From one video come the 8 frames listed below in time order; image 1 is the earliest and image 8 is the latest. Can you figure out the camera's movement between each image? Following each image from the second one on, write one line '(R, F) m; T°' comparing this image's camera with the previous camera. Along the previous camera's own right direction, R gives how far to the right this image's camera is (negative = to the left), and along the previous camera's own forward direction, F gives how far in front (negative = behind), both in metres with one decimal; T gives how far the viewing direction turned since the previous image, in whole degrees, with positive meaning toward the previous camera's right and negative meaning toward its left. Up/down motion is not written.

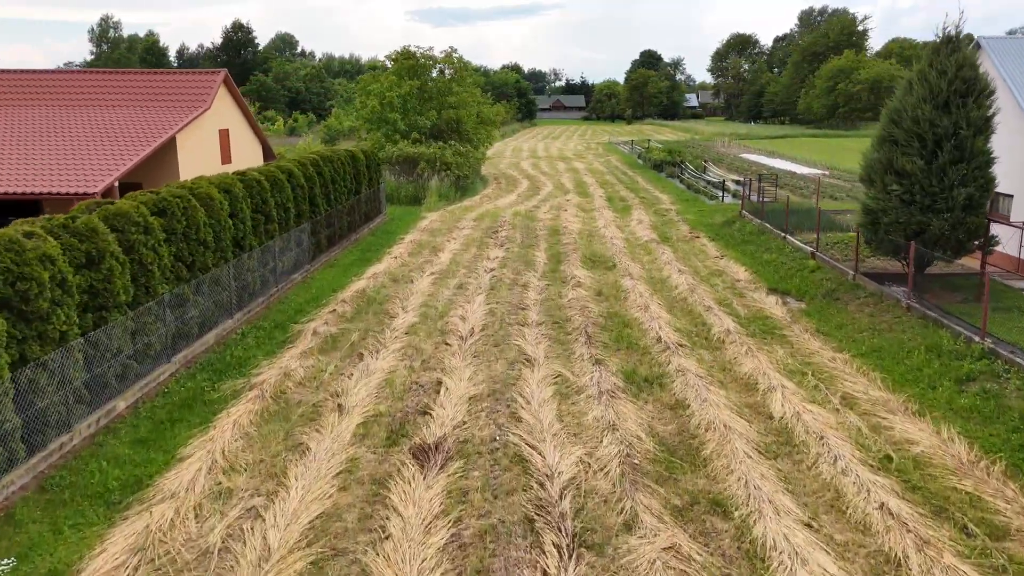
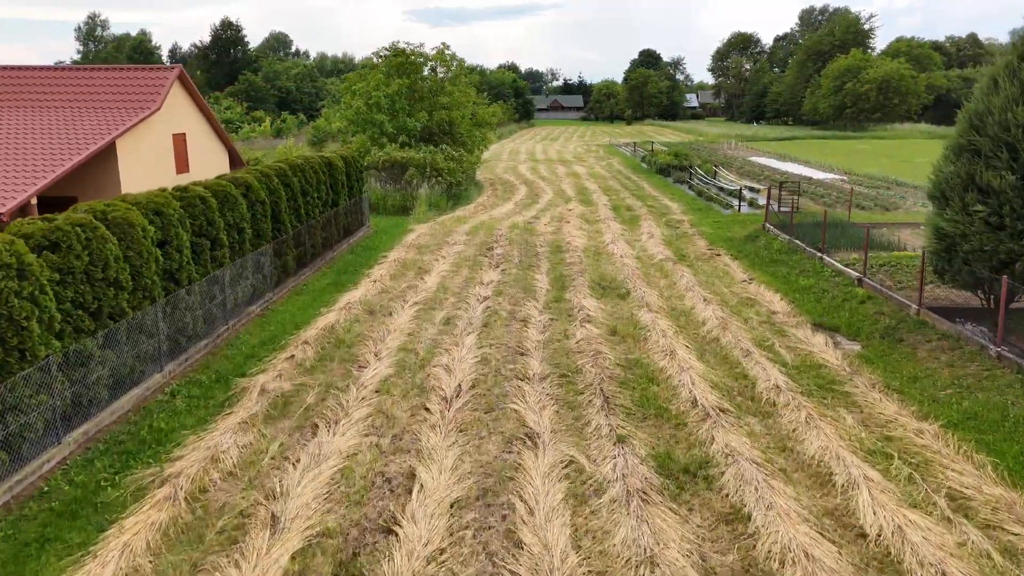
(0.0, +1.5) m; 0°
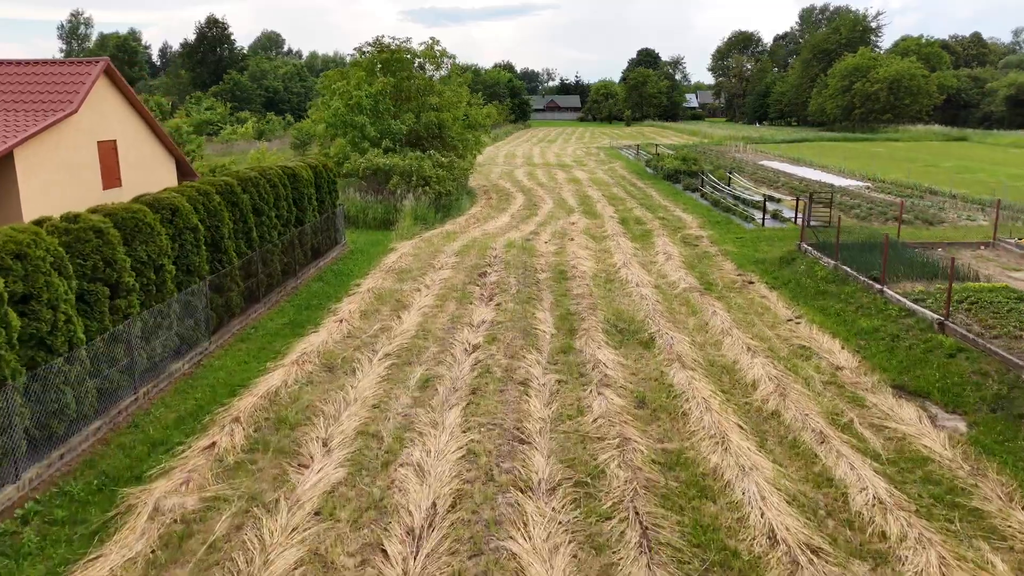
(0.0, +1.8) m; 0°
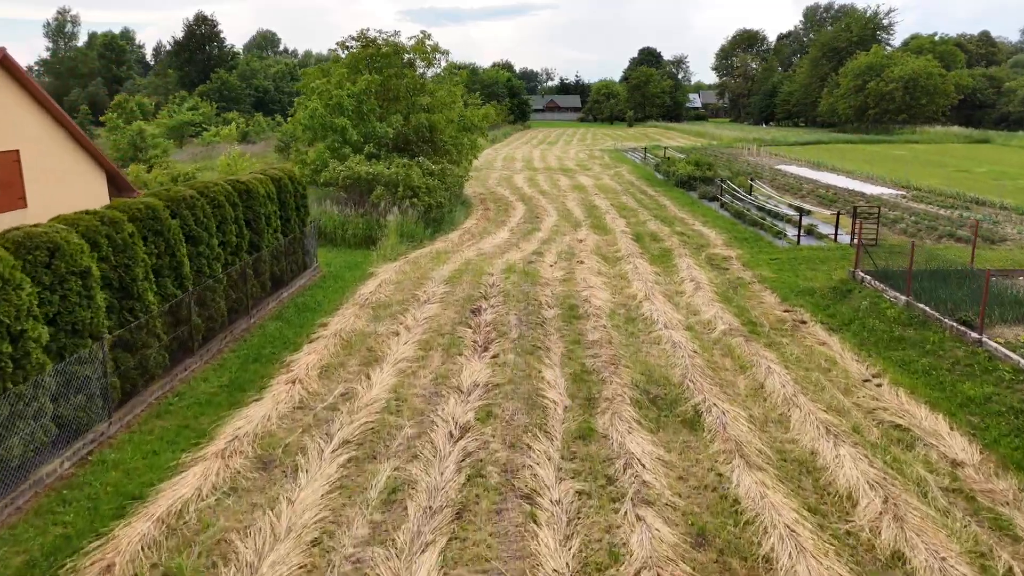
(0.0, +1.8) m; 0°
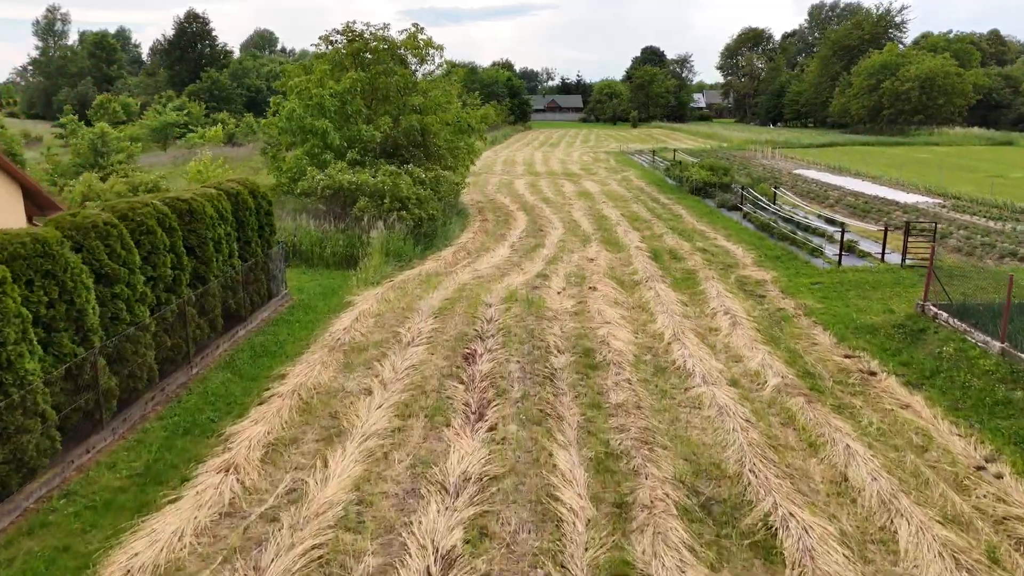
(0.0, +1.6) m; 0°
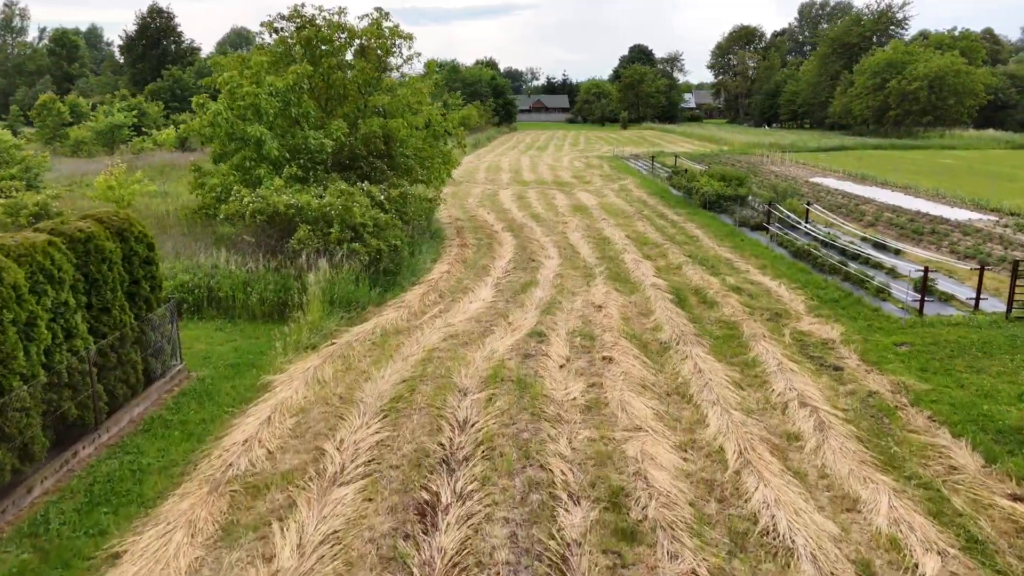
(0.0, +2.7) m; +1°
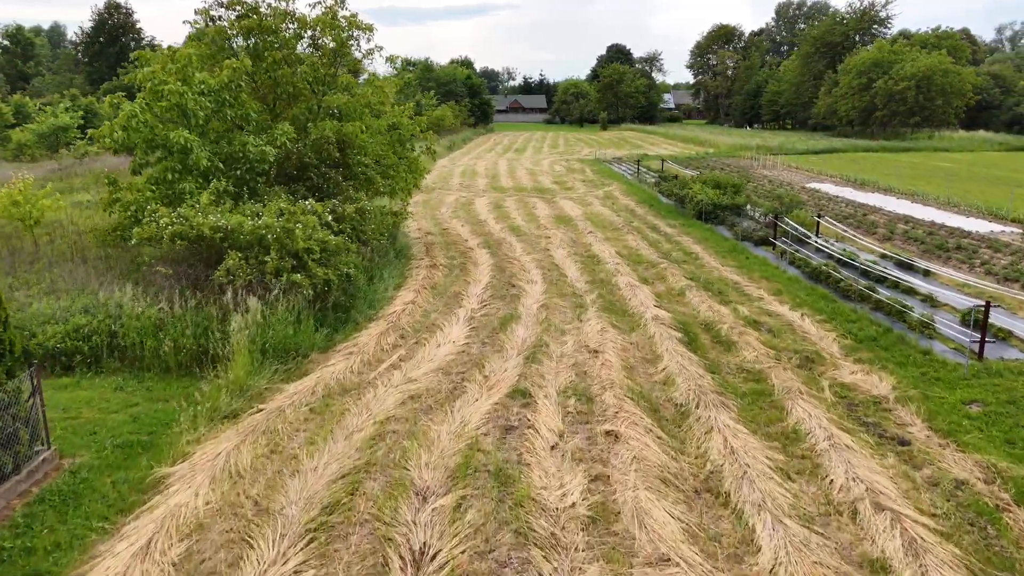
(0.0, +1.6) m; +2°
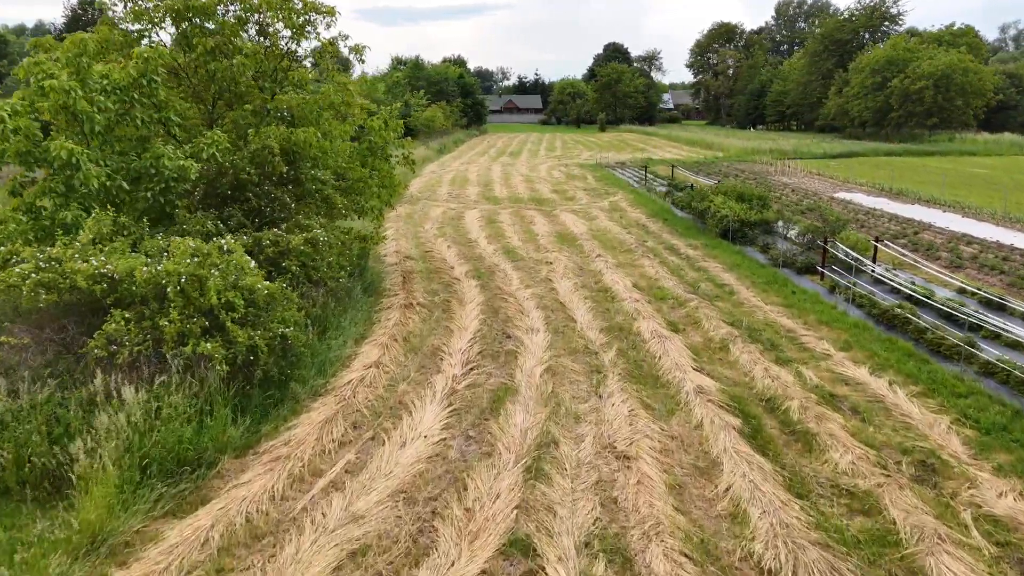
(0.0, +2.2) m; 0°
